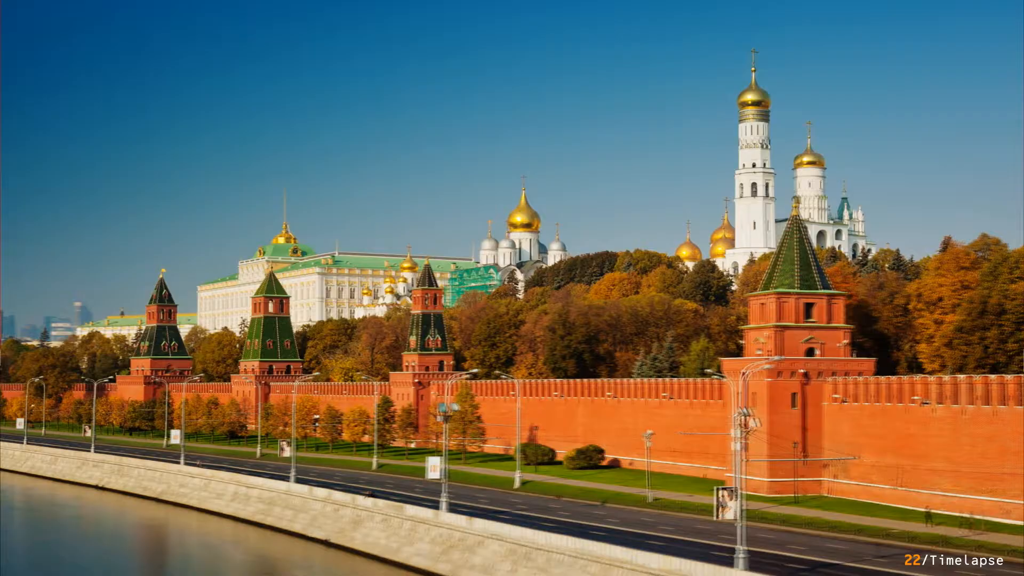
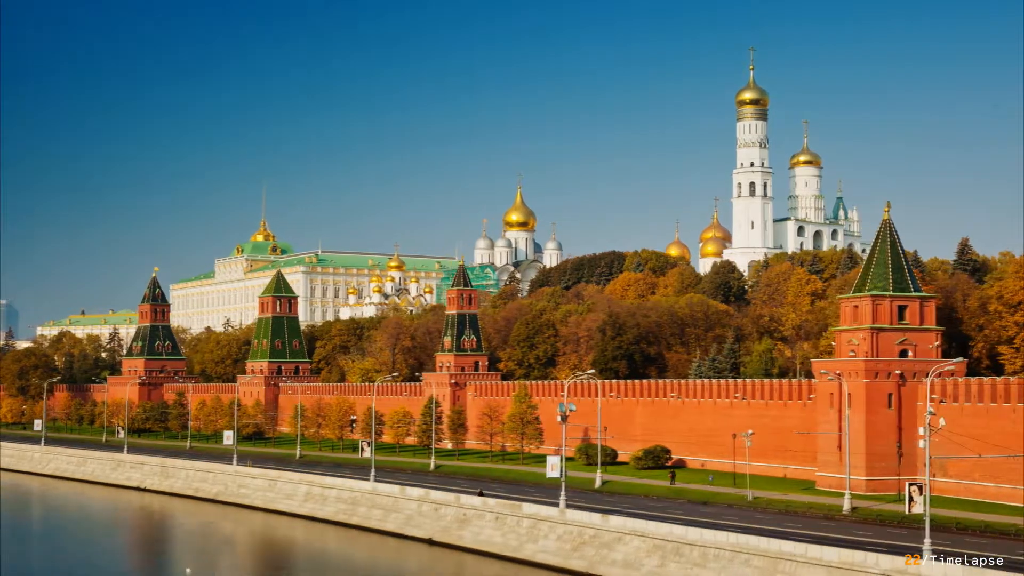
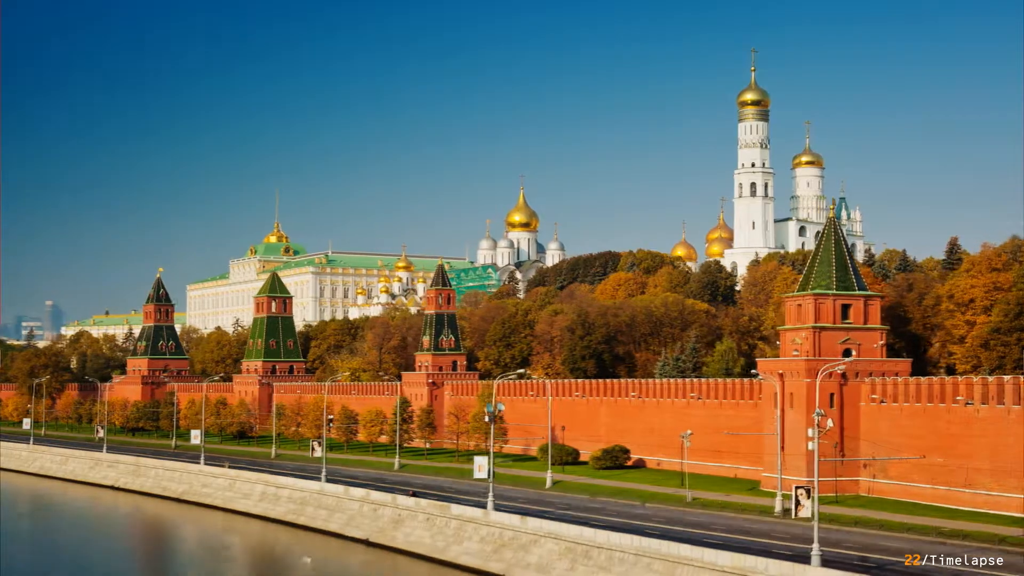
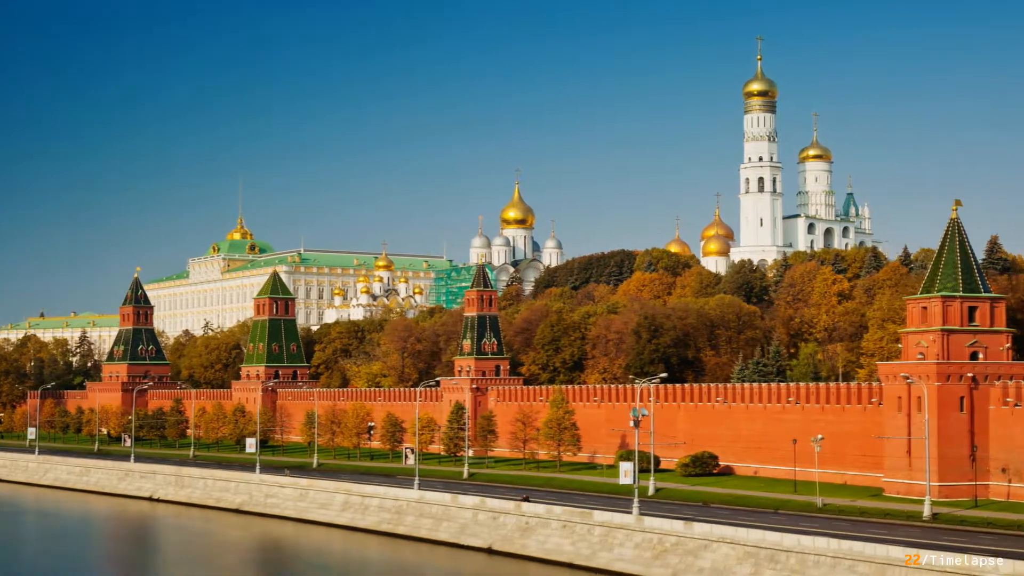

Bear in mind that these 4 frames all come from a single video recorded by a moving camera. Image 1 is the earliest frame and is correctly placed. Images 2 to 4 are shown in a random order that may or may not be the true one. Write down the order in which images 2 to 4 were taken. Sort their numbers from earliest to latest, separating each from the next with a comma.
3, 2, 4
